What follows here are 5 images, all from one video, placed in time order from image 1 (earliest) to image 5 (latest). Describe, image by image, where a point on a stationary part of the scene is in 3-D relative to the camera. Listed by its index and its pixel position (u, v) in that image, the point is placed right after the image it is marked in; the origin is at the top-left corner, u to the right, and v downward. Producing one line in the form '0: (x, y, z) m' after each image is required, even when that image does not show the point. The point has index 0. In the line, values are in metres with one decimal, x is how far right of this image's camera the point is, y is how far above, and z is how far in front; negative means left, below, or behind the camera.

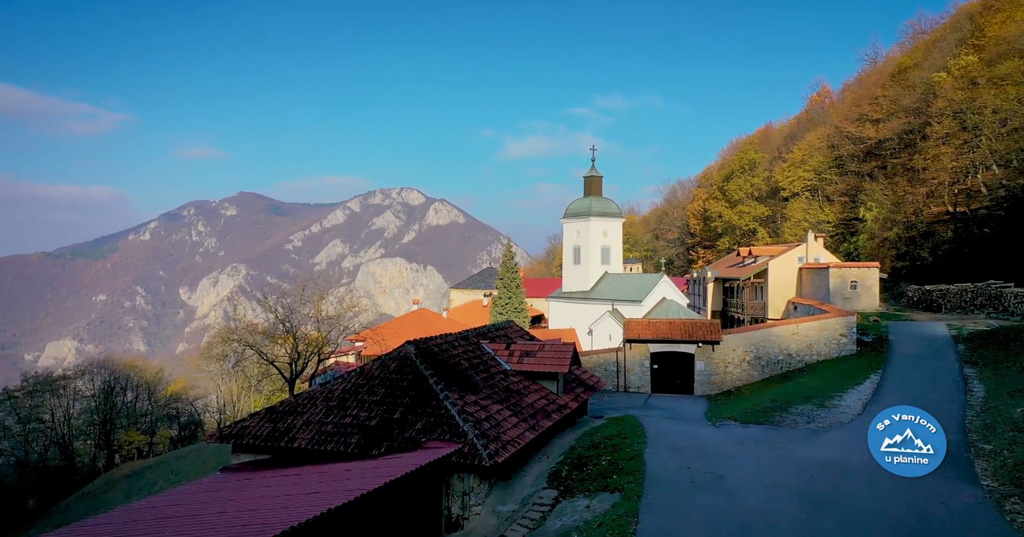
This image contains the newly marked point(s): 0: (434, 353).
0: (-1.6, -1.8, +13.9) m
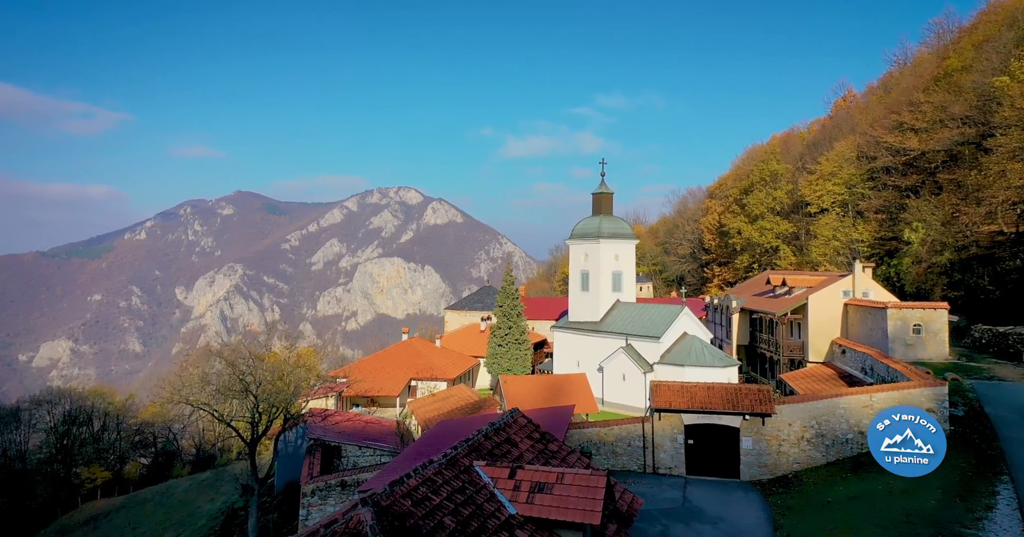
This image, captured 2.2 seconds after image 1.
0: (-1.5, -3.4, +9.3) m
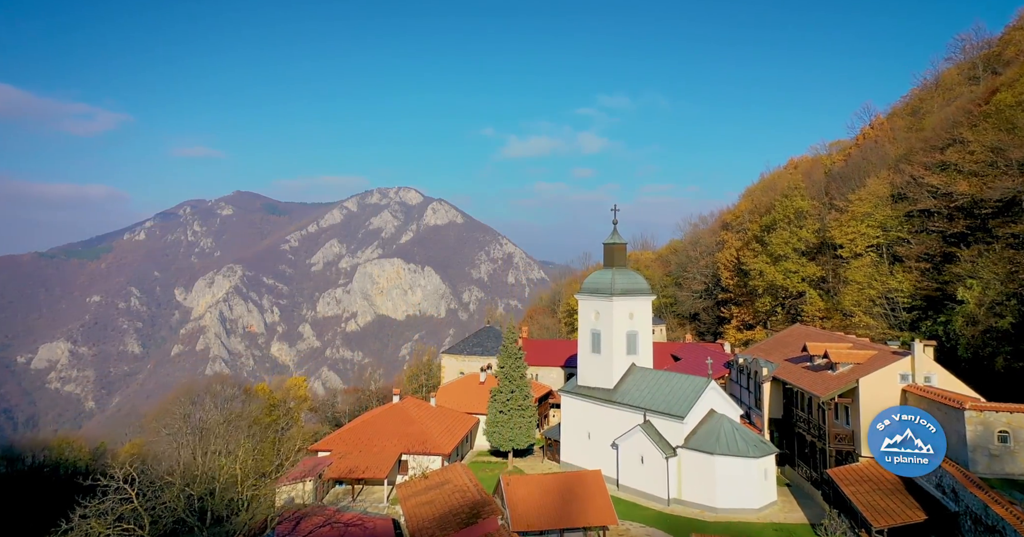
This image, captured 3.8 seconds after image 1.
0: (-1.4, -6.3, +5.2) m
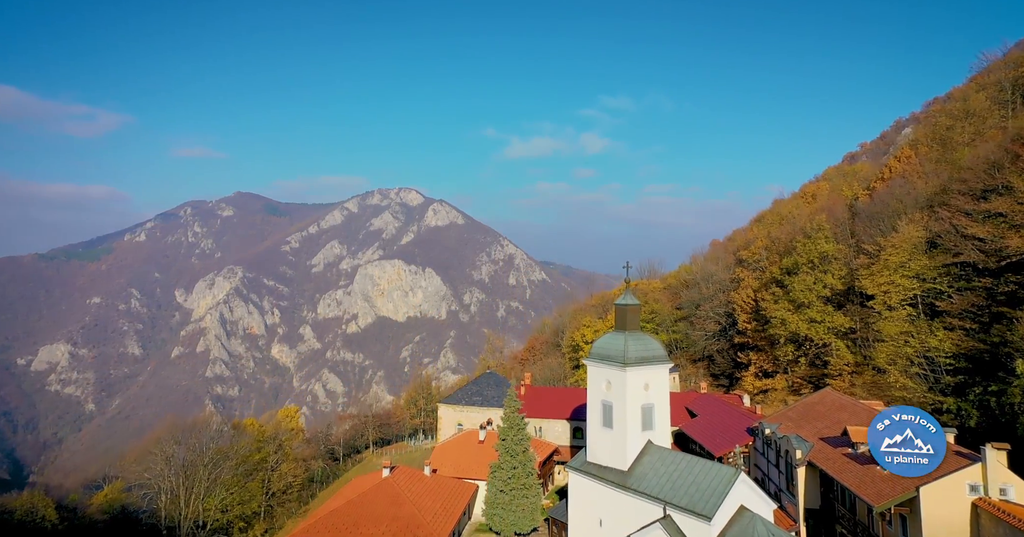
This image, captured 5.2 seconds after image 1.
0: (-1.3, -9.2, +1.7) m
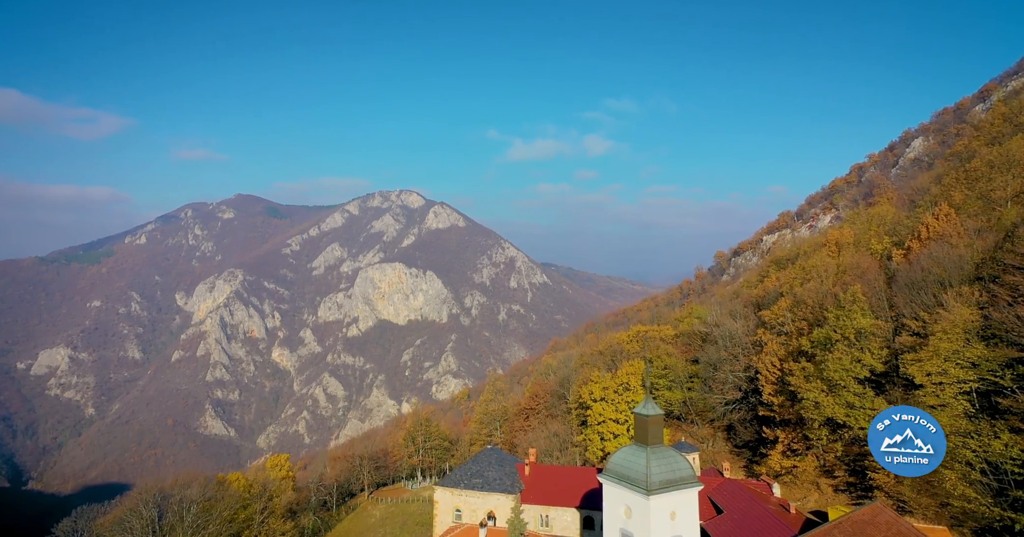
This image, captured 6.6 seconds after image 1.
0: (-1.2, -13.4, -2.3) m
